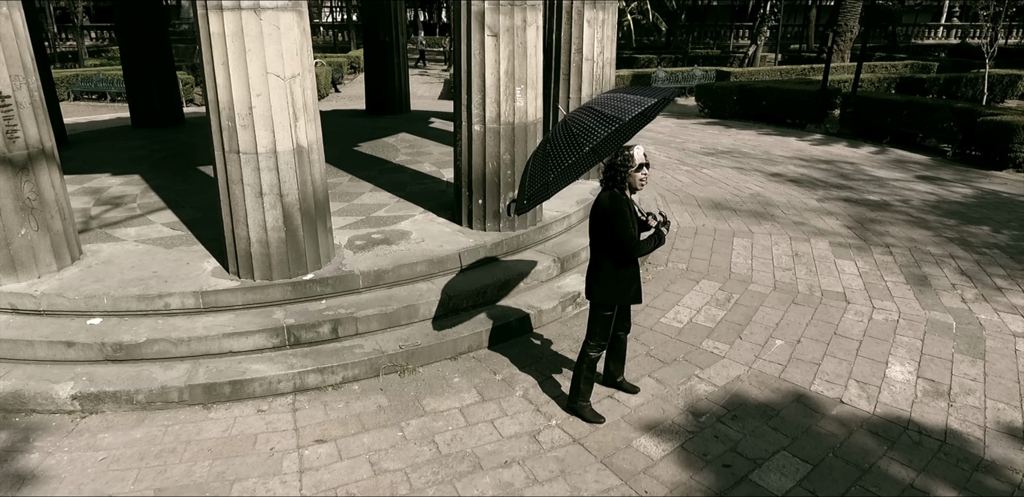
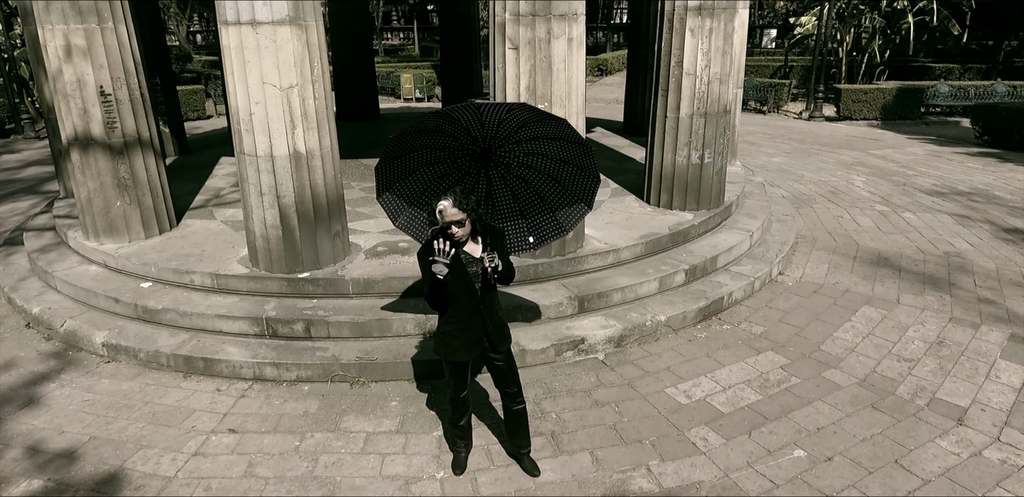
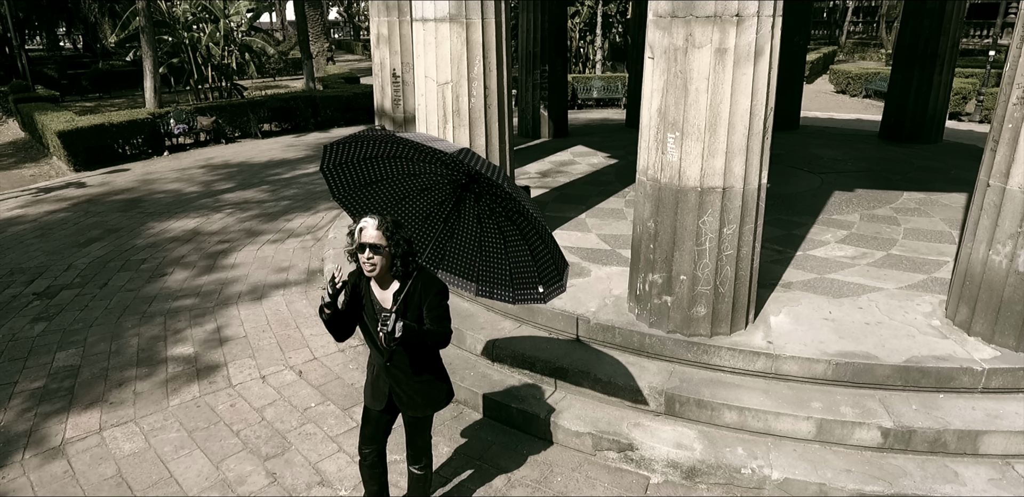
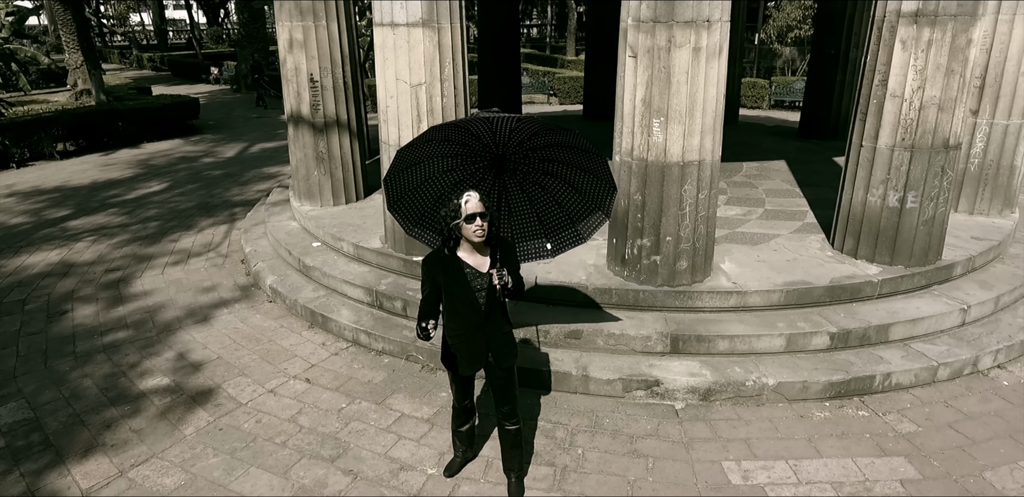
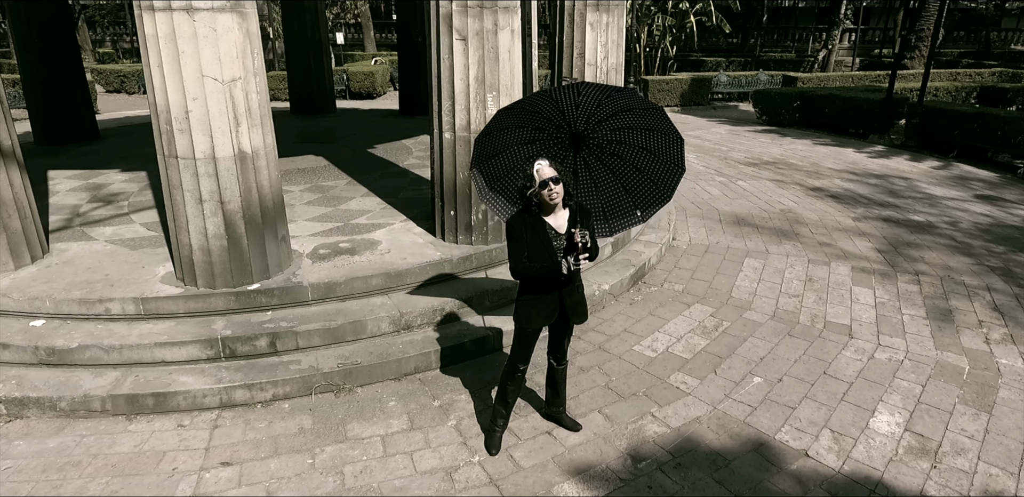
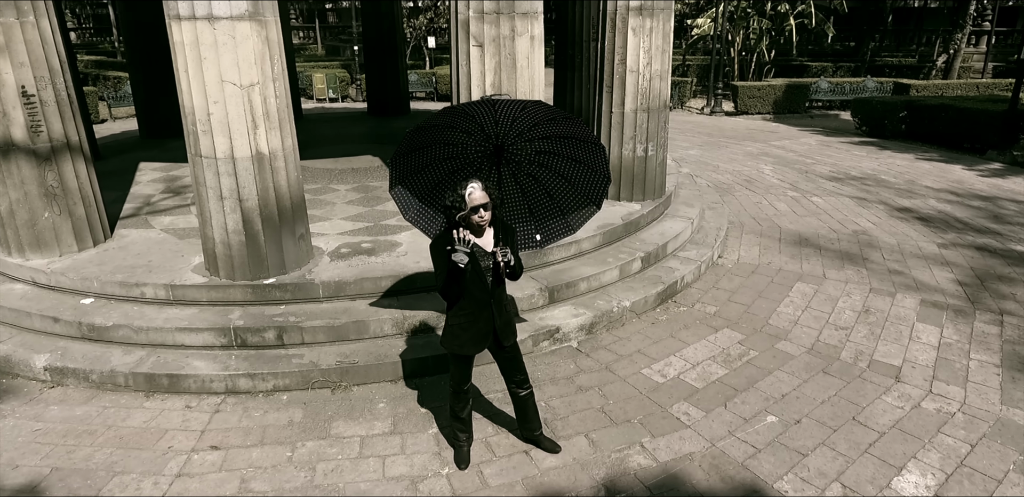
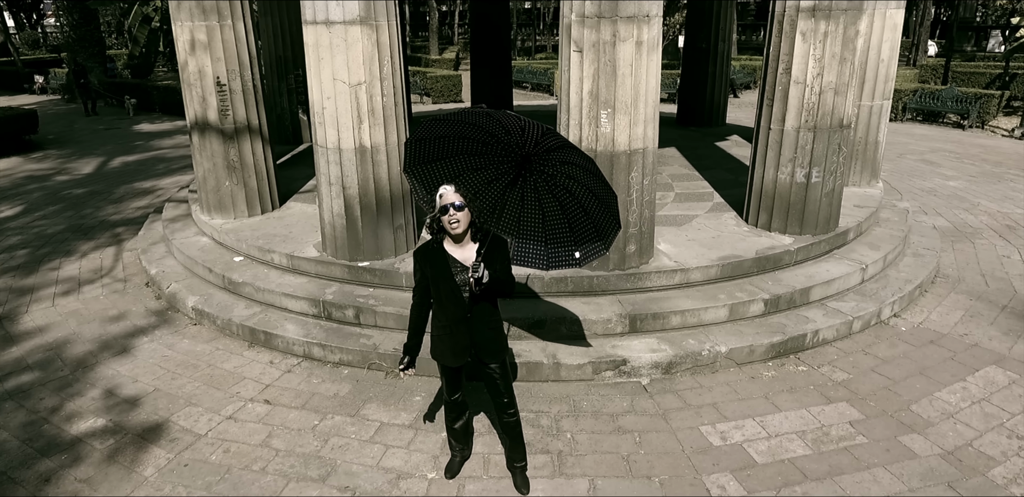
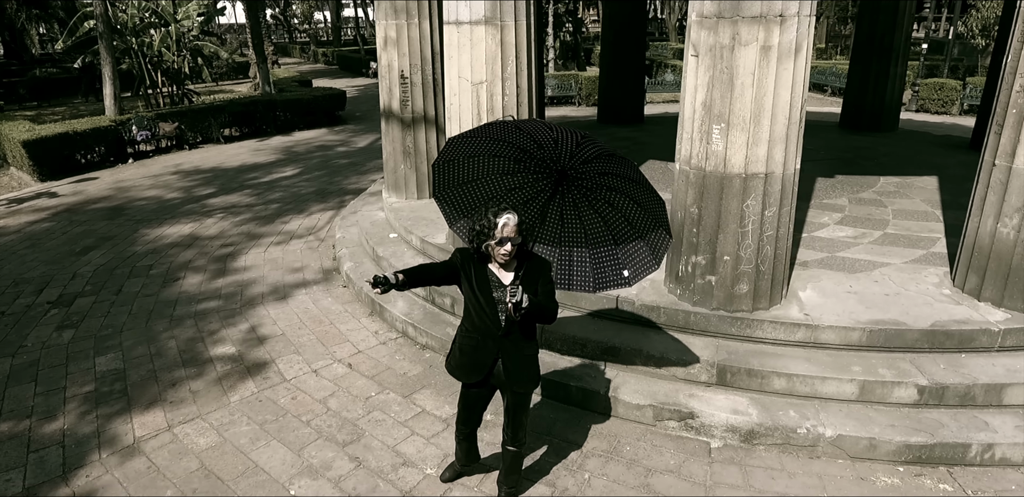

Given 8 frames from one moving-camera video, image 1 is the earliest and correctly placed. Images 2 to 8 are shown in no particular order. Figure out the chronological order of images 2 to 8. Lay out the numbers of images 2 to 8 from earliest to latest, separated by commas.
5, 6, 2, 7, 4, 8, 3
